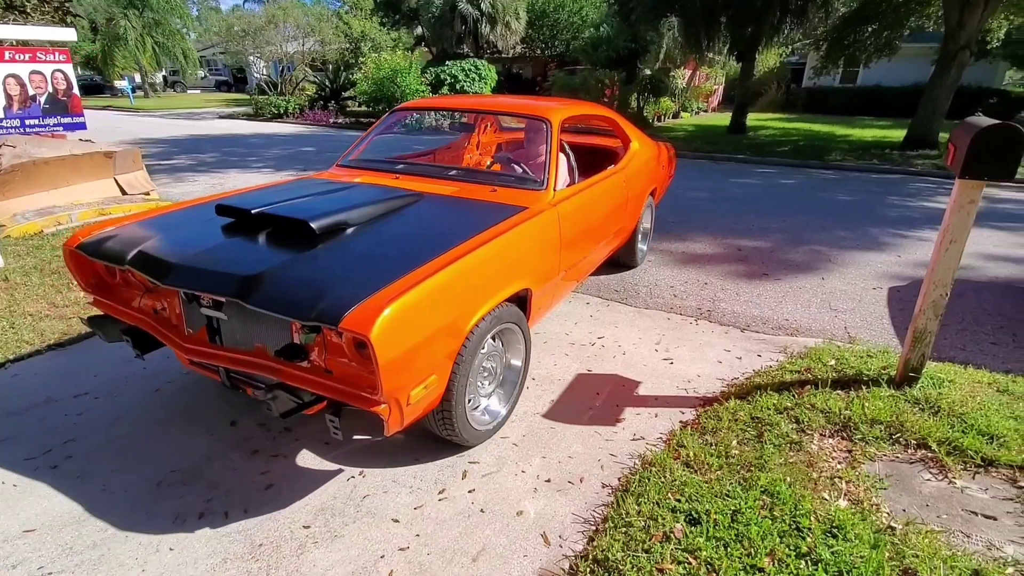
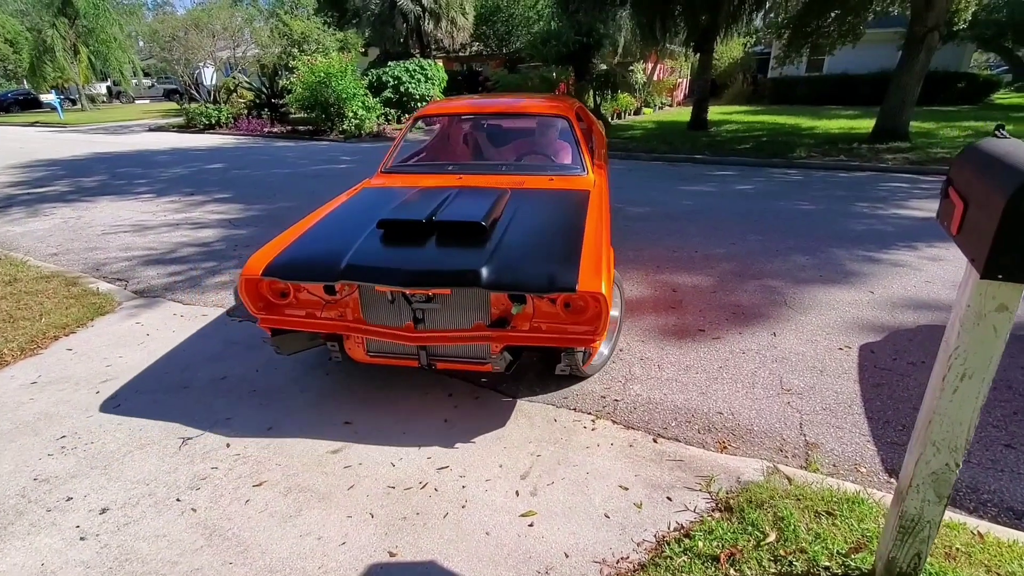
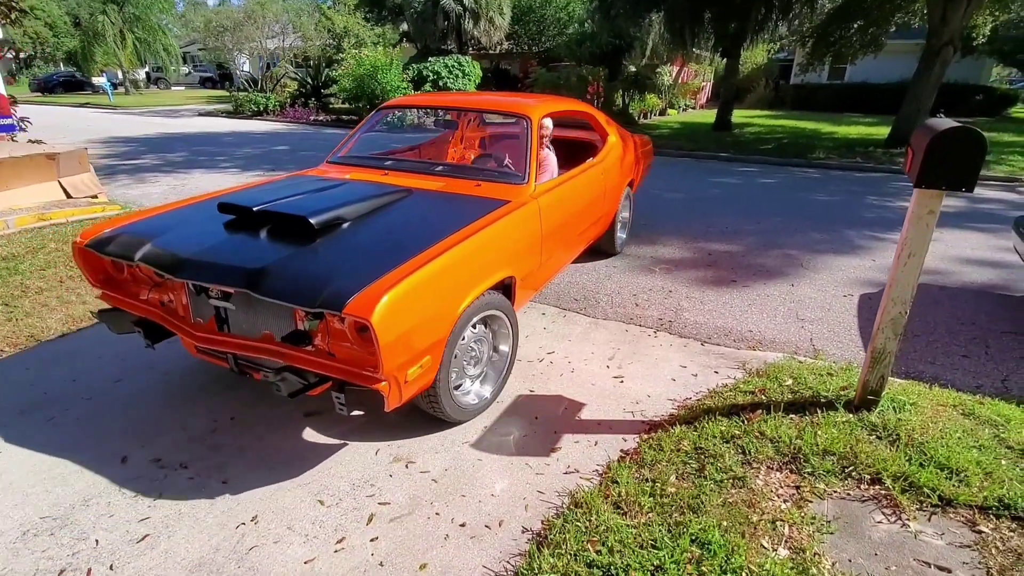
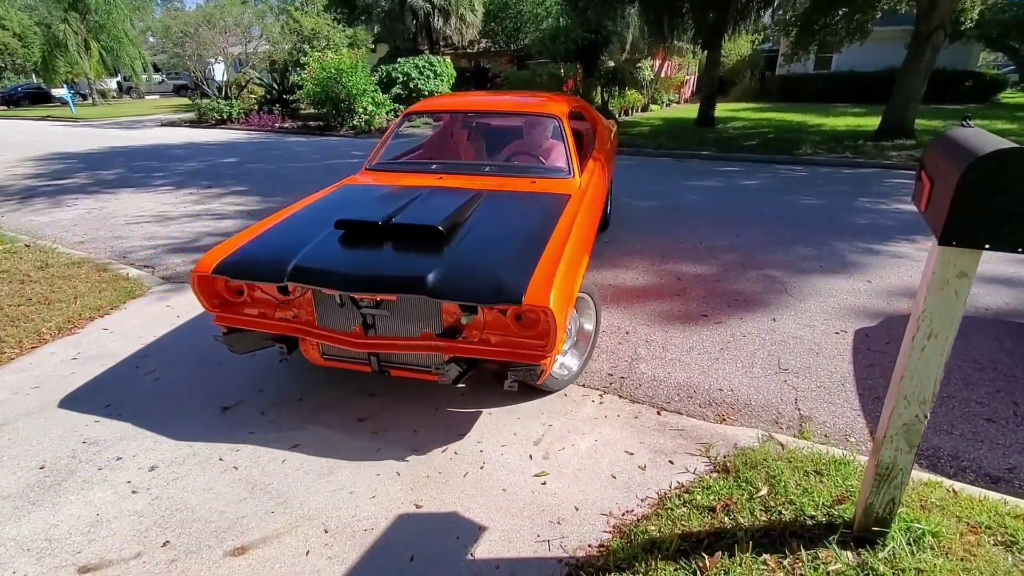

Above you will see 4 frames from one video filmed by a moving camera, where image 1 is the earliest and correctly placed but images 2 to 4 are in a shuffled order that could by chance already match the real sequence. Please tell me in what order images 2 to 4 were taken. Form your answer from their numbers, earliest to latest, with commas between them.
3, 4, 2
